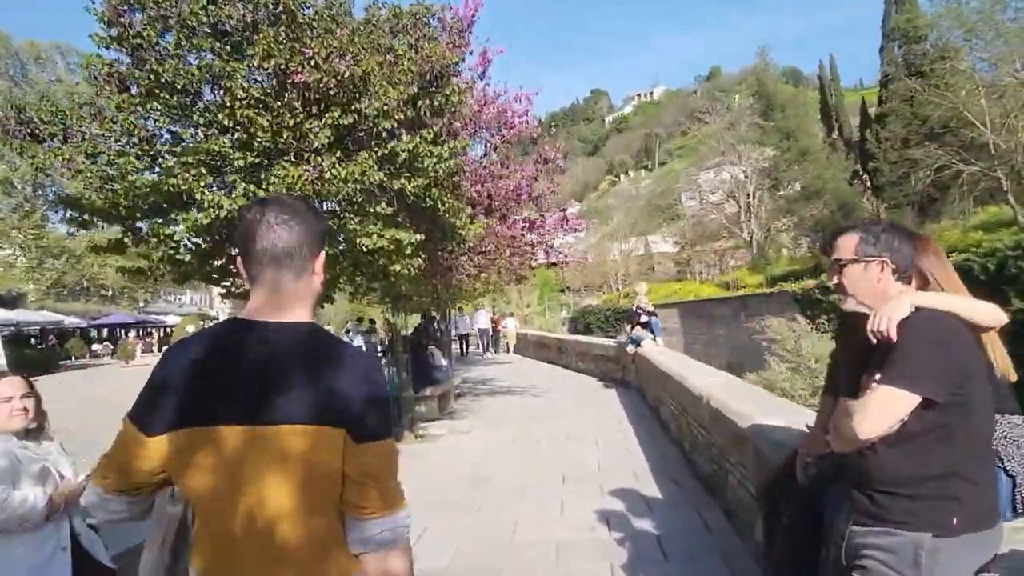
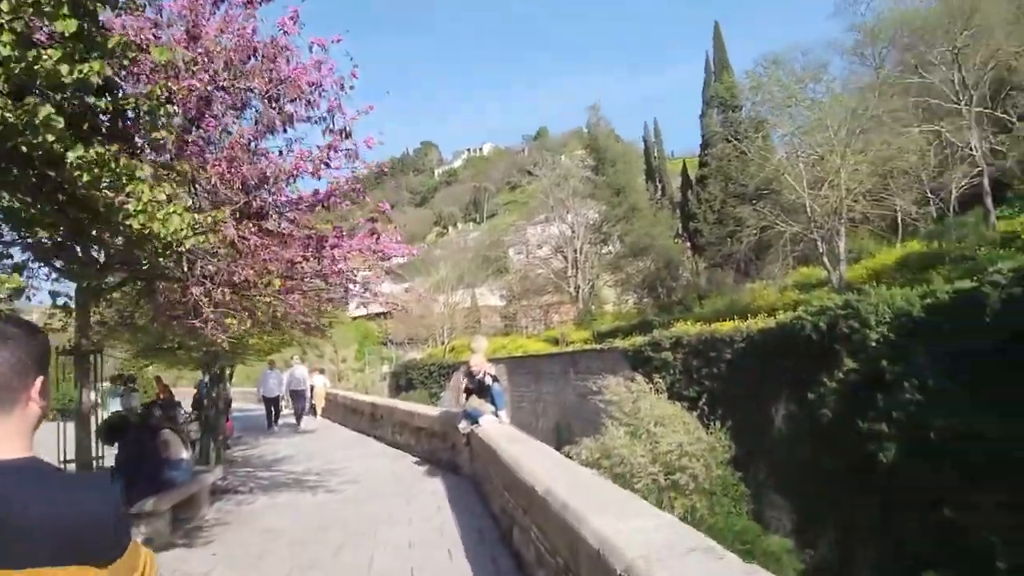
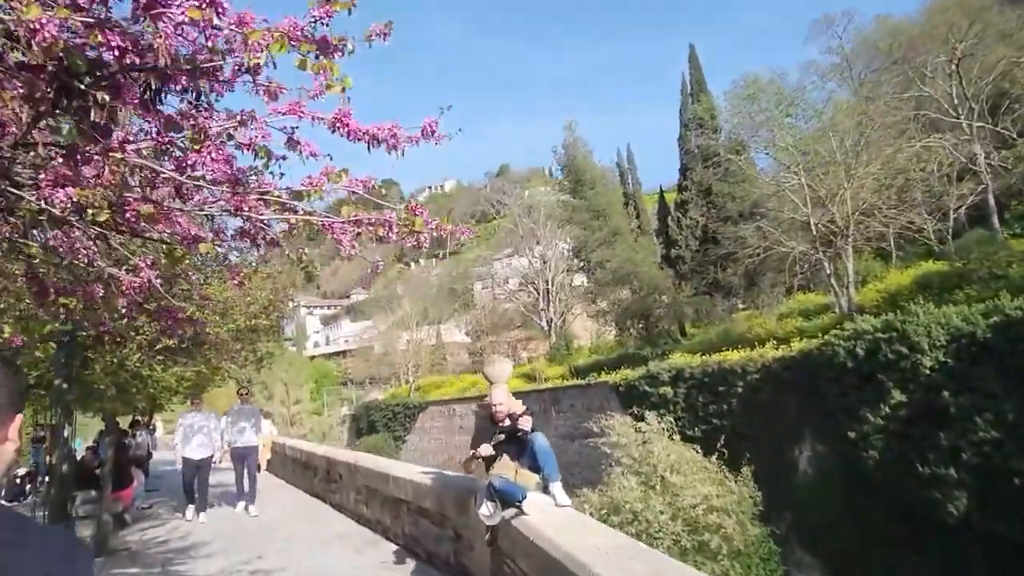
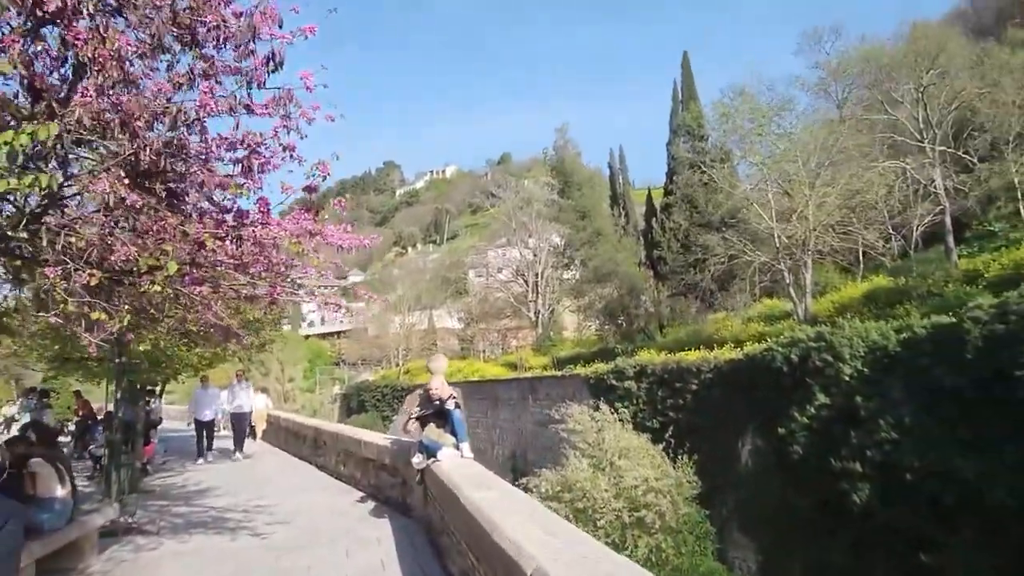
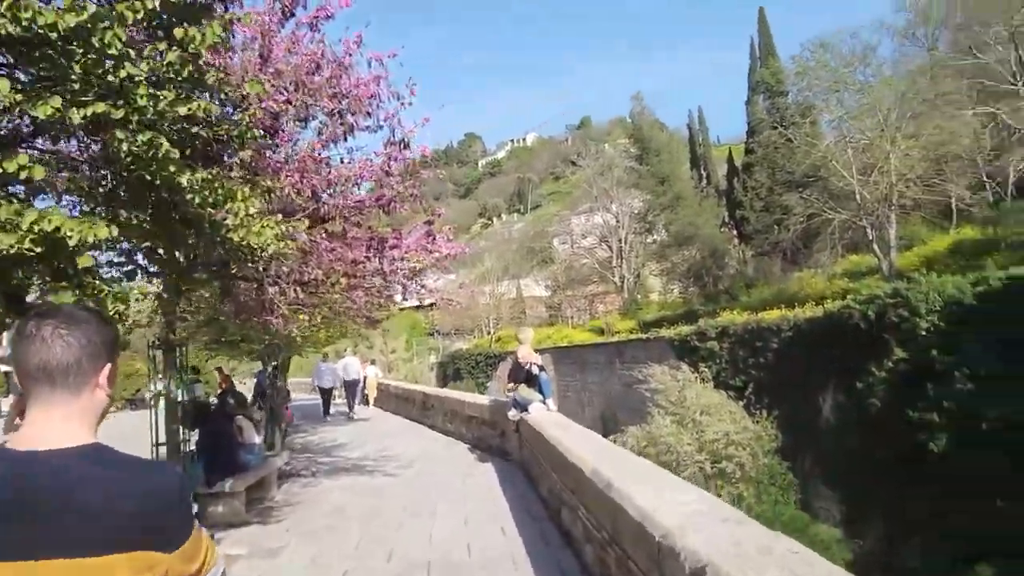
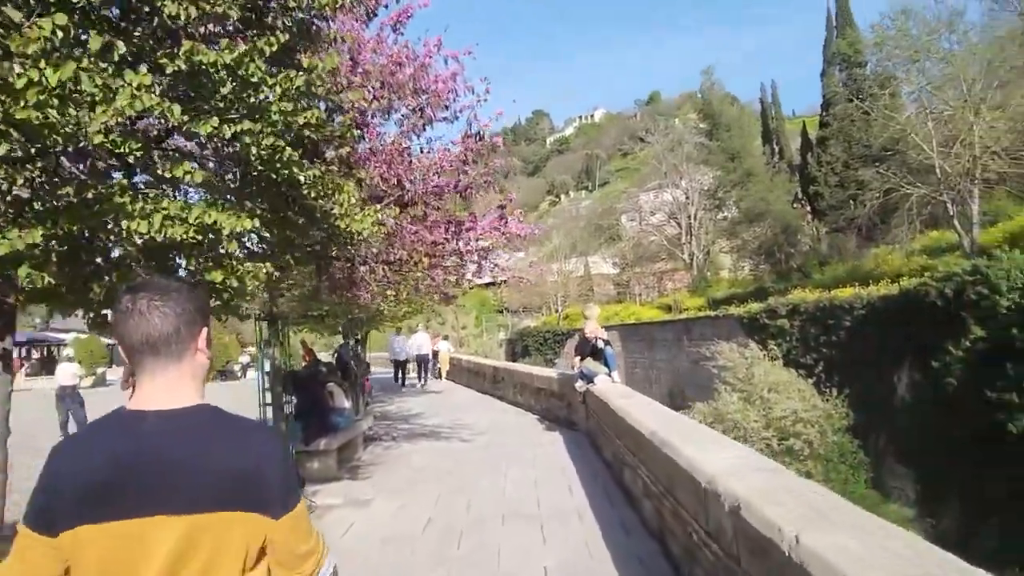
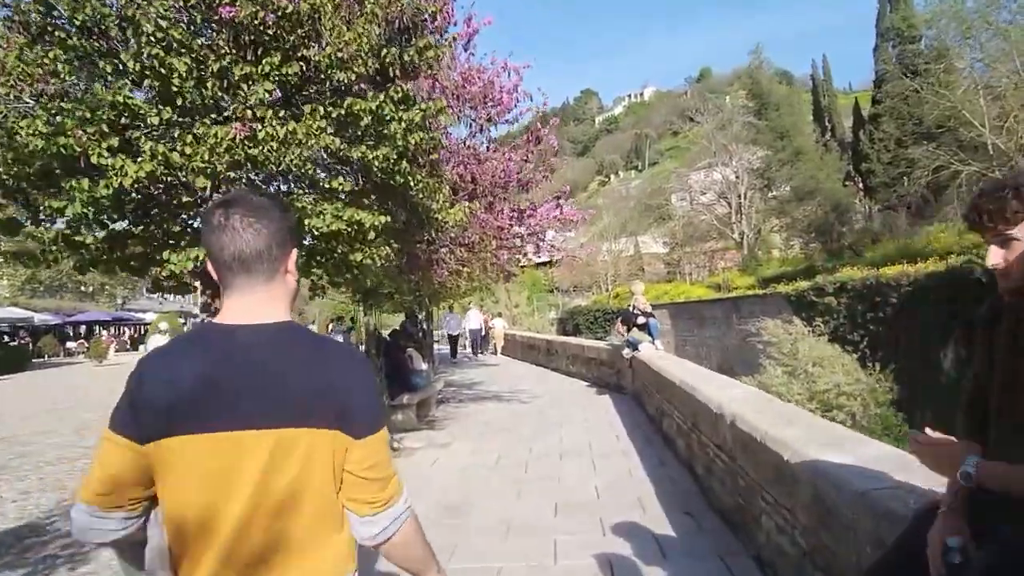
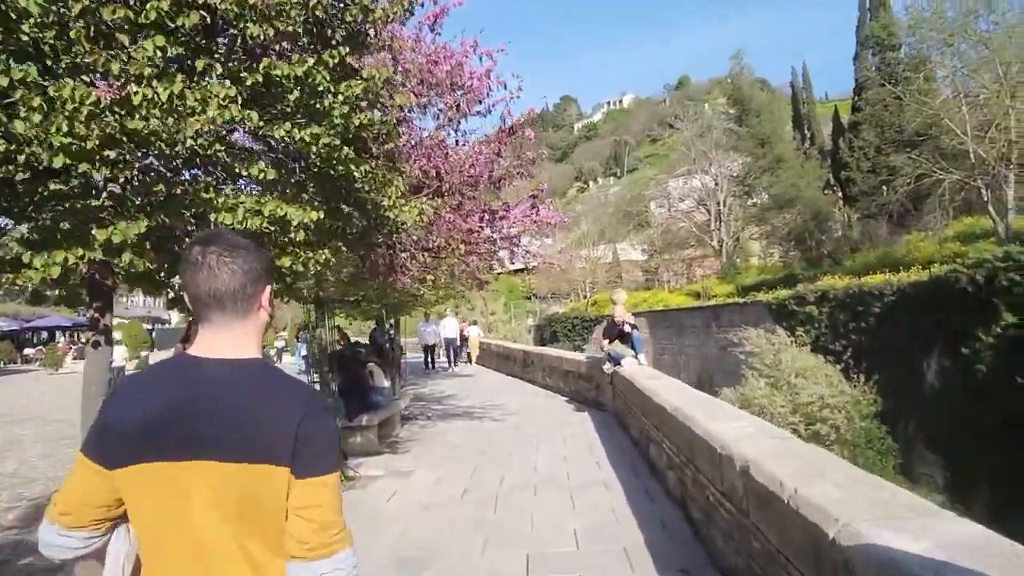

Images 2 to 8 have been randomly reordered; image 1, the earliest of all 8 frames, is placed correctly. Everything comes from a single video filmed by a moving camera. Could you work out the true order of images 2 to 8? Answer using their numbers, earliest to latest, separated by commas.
7, 8, 6, 5, 2, 4, 3
